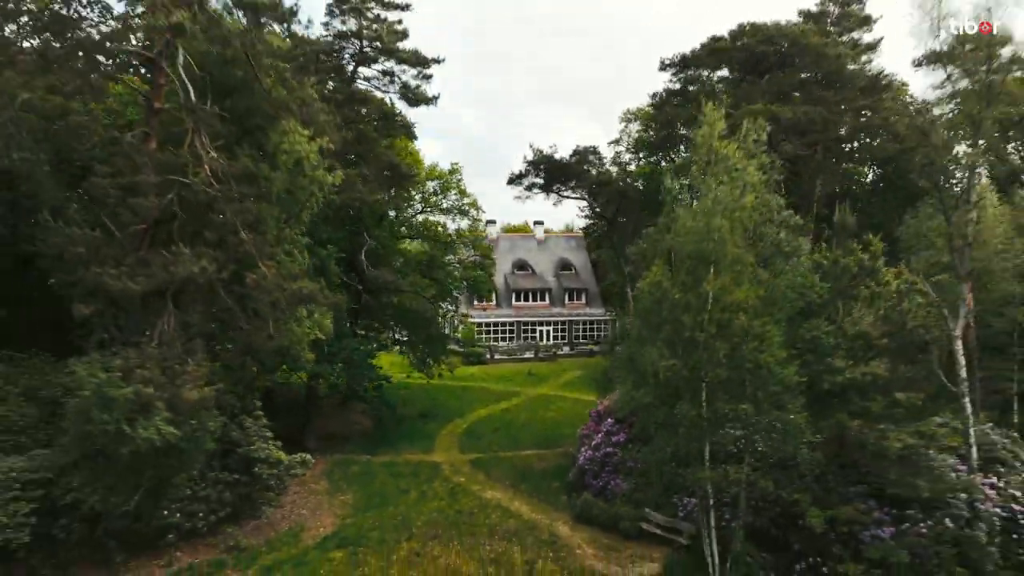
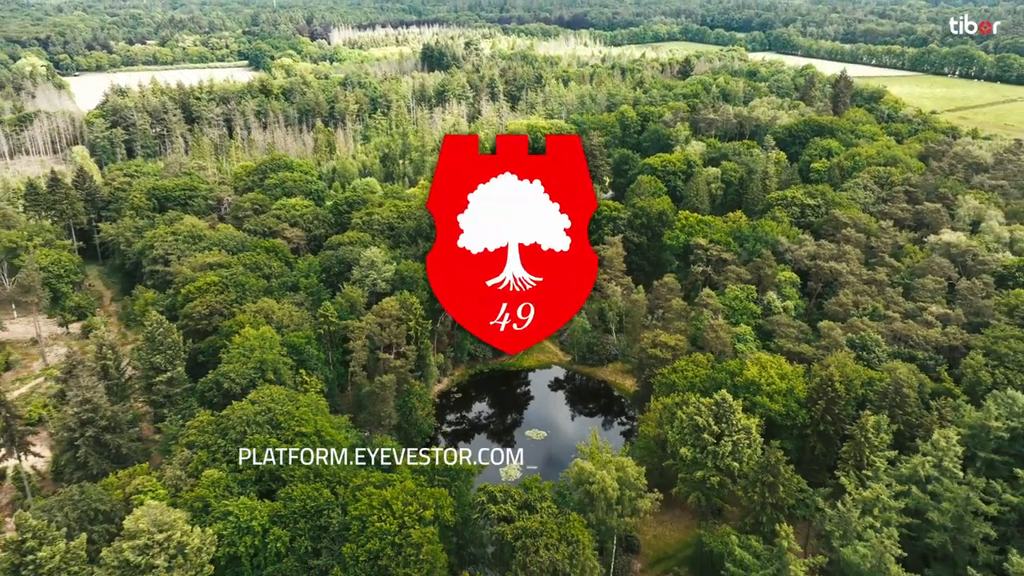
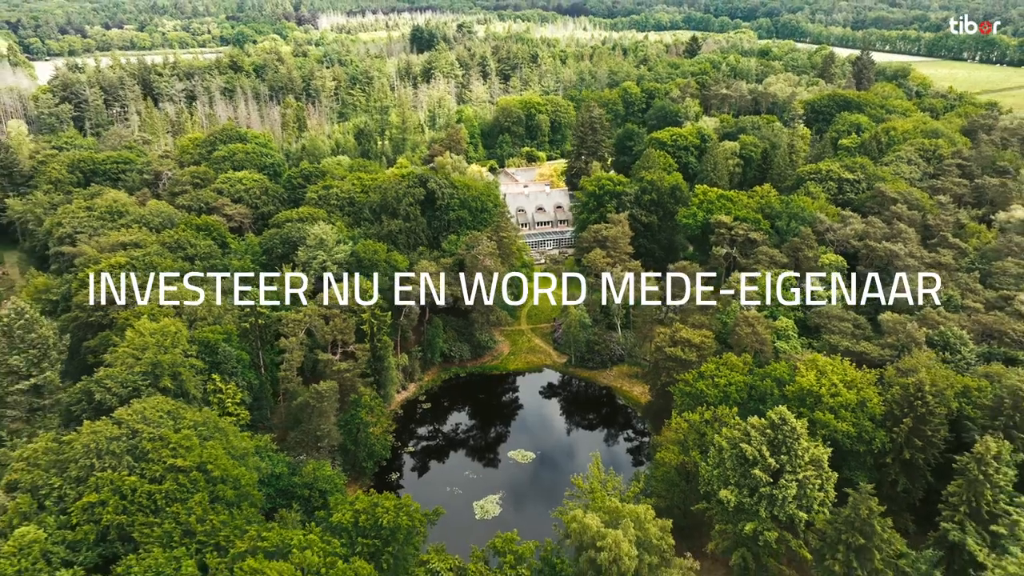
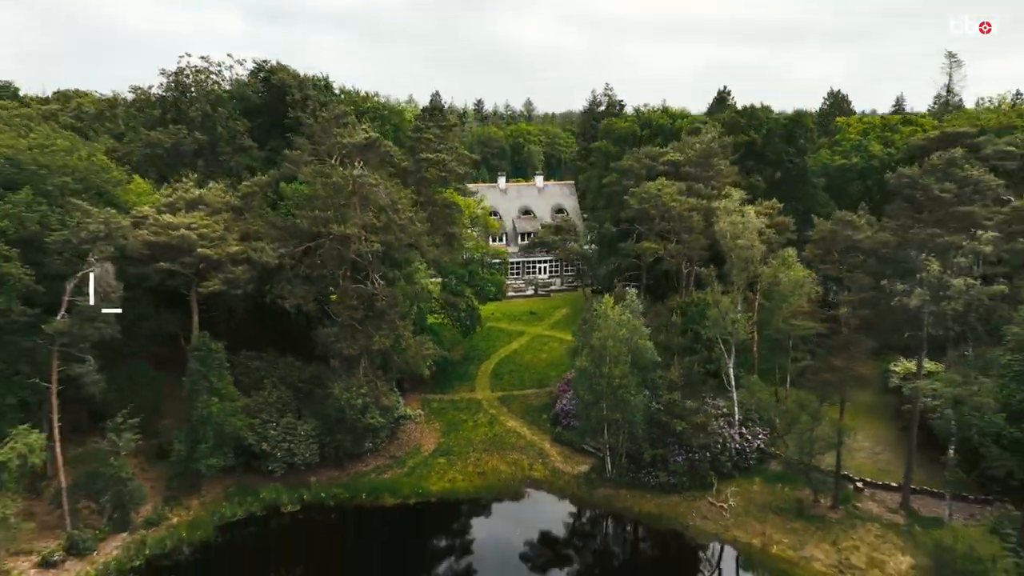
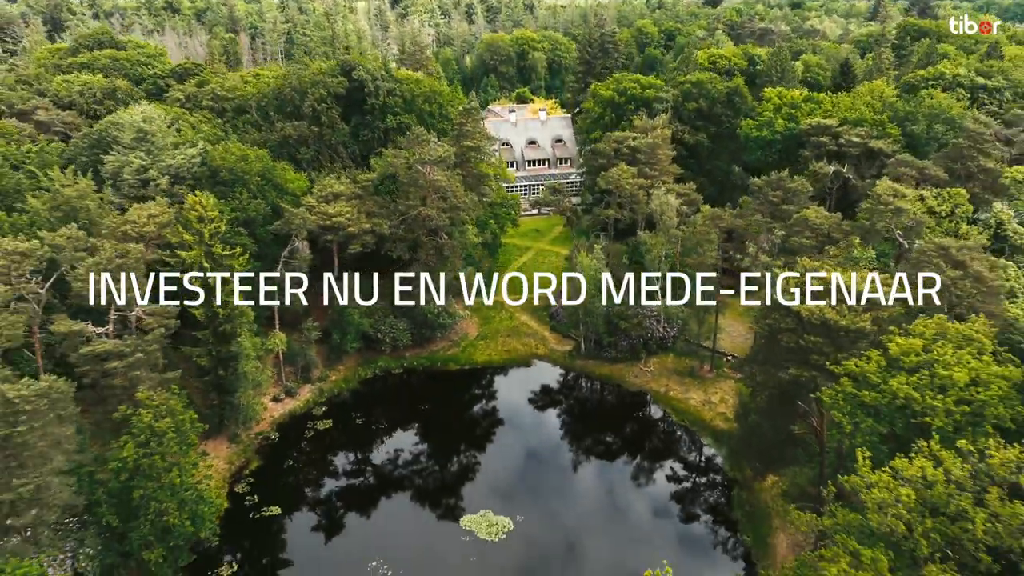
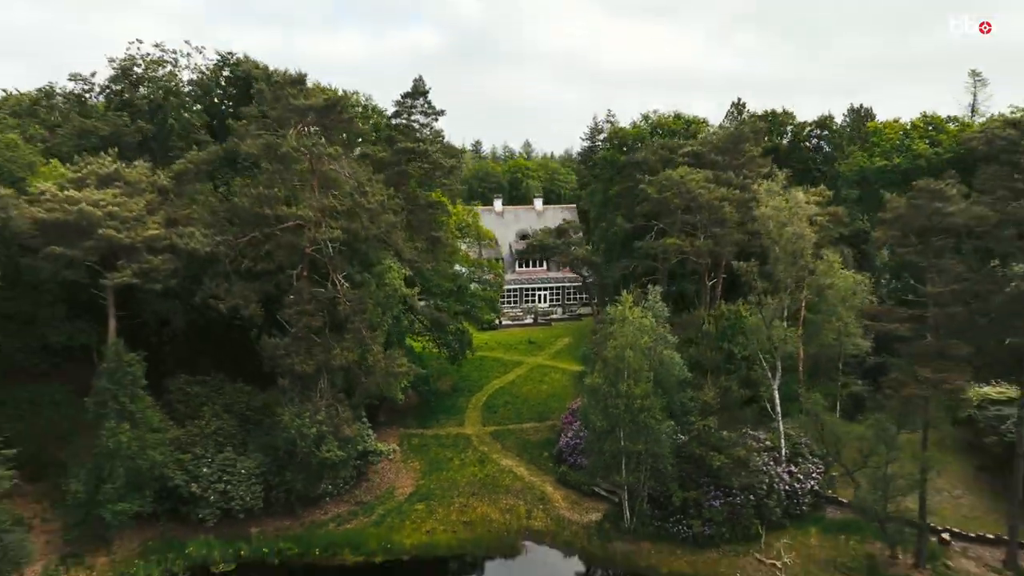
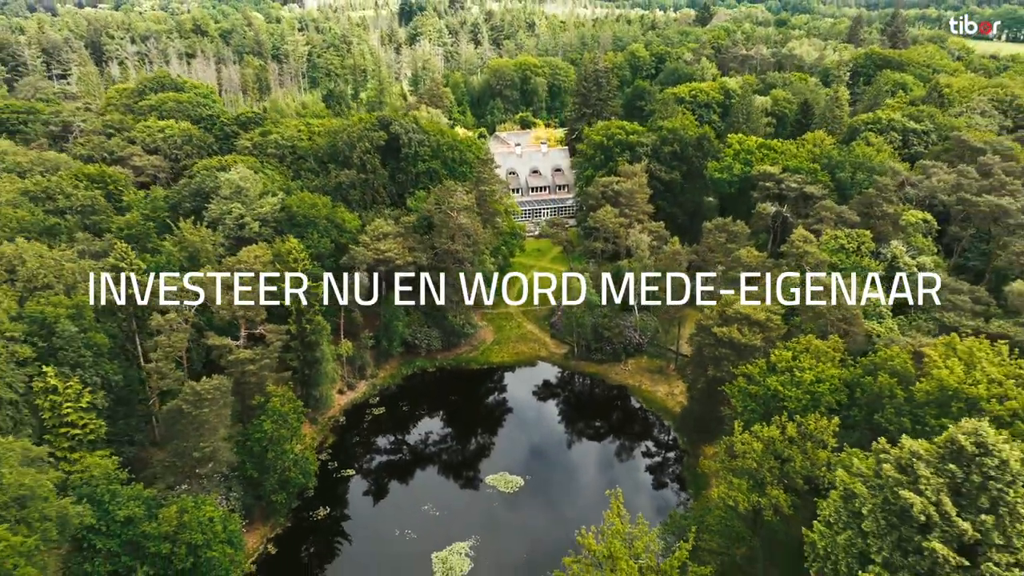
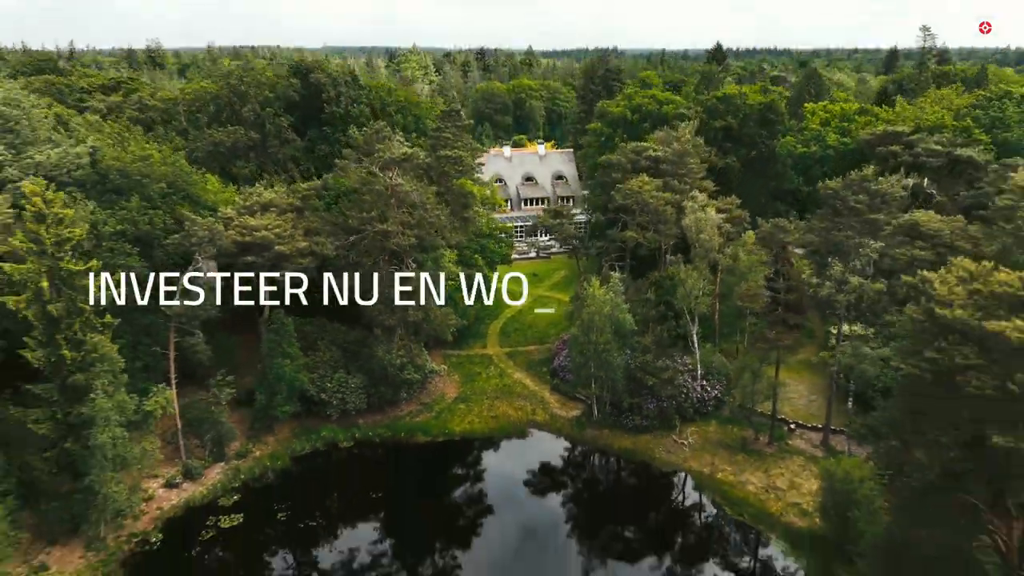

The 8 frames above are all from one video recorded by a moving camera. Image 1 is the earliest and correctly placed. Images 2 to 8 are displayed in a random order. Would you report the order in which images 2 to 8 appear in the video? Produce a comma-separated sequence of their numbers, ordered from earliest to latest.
6, 4, 8, 5, 7, 3, 2
